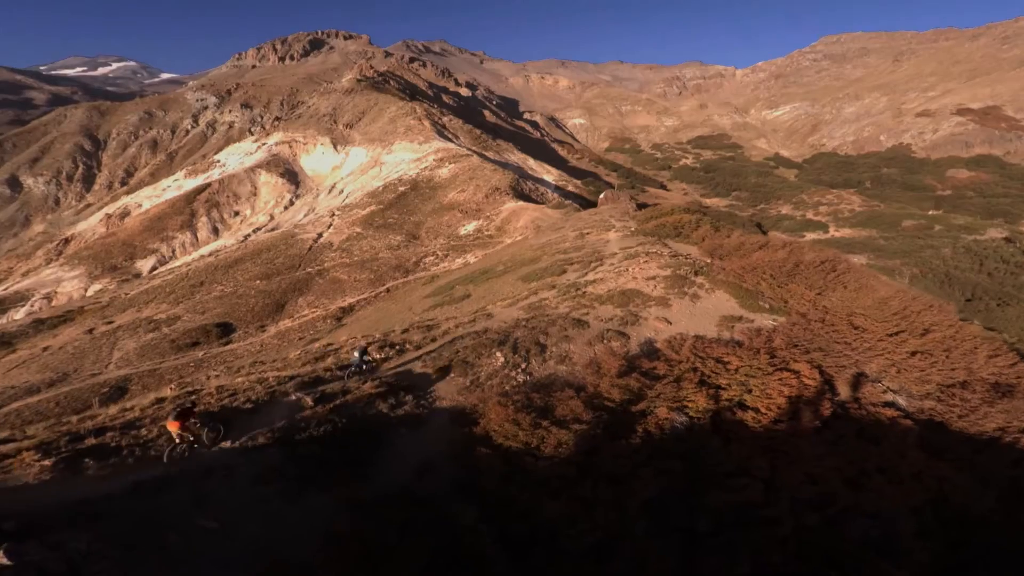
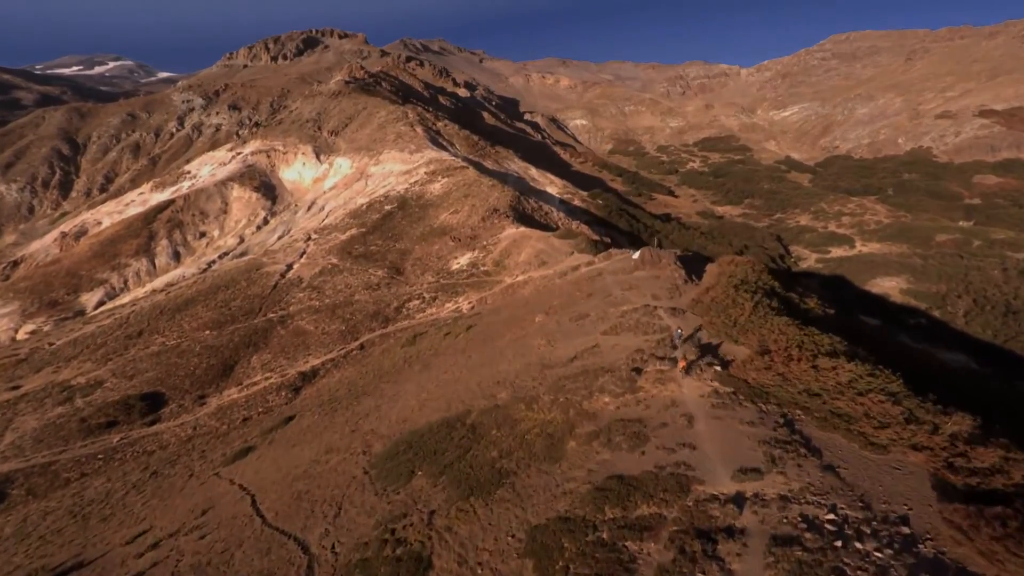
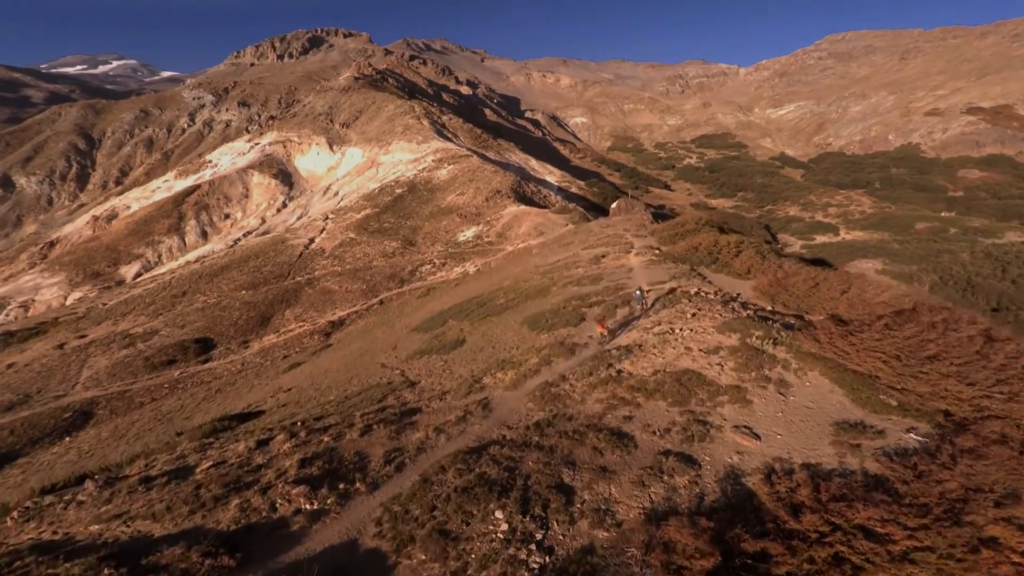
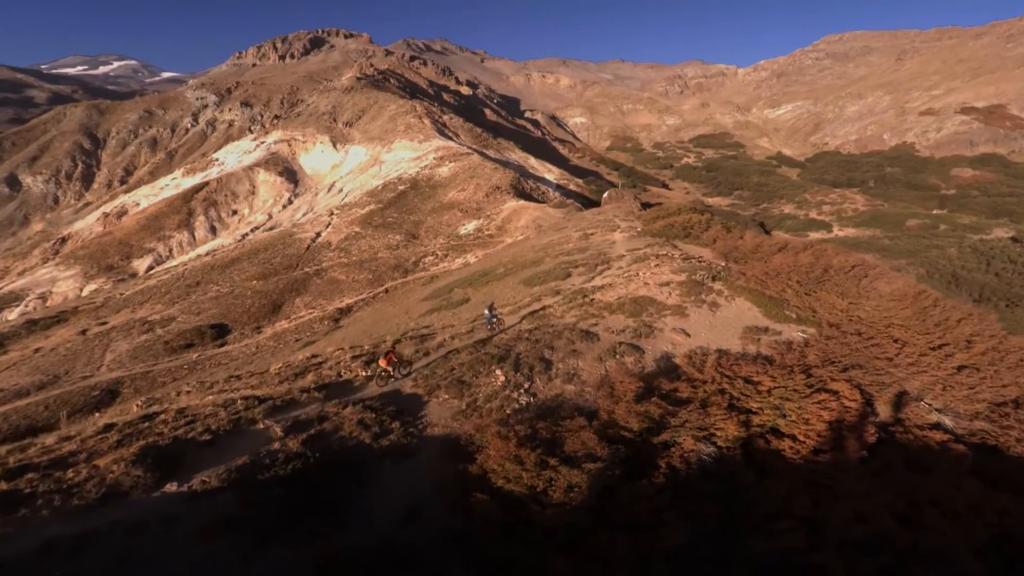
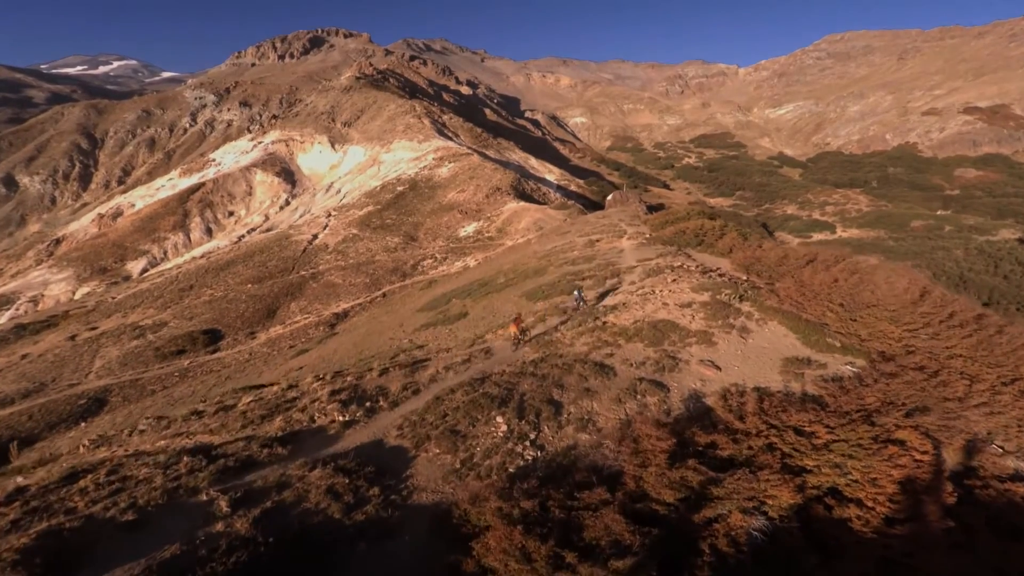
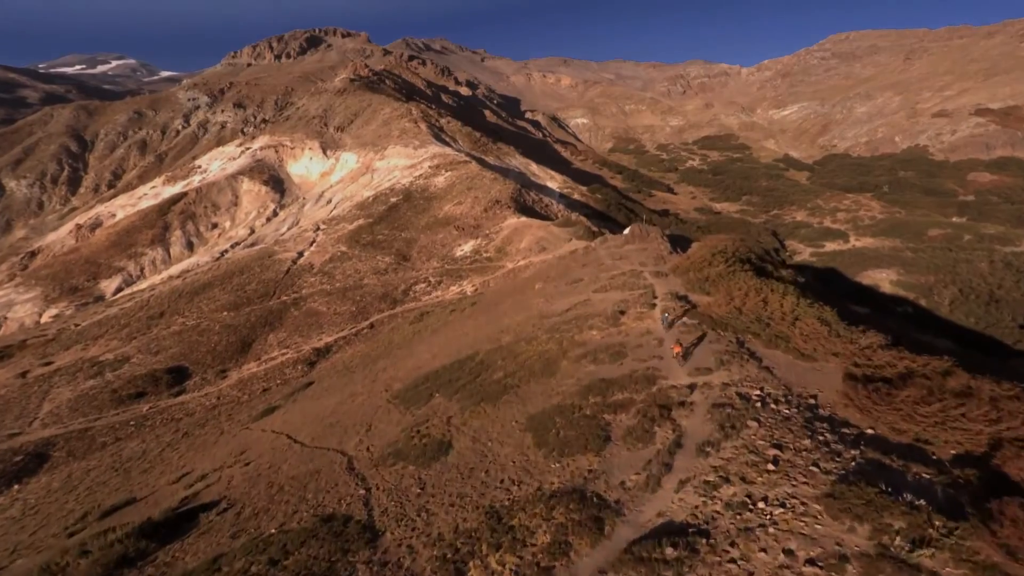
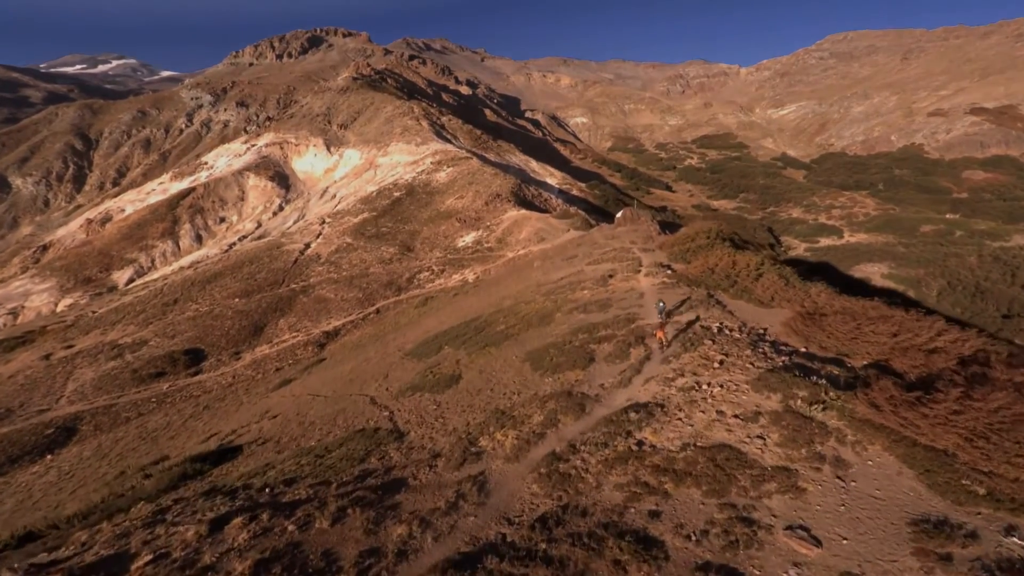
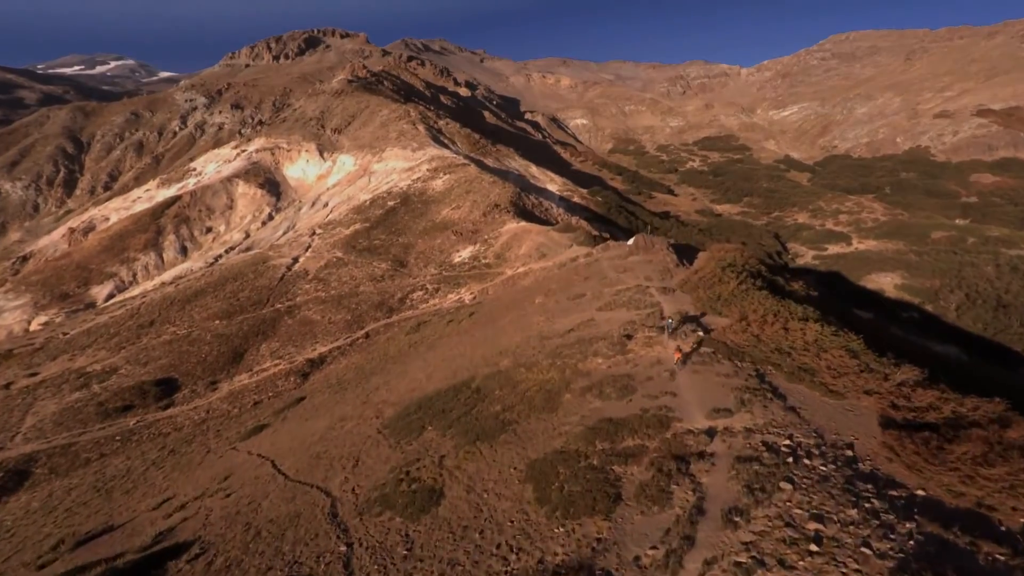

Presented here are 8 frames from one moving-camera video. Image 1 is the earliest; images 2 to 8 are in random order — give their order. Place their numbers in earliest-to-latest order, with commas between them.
4, 5, 3, 7, 6, 8, 2
